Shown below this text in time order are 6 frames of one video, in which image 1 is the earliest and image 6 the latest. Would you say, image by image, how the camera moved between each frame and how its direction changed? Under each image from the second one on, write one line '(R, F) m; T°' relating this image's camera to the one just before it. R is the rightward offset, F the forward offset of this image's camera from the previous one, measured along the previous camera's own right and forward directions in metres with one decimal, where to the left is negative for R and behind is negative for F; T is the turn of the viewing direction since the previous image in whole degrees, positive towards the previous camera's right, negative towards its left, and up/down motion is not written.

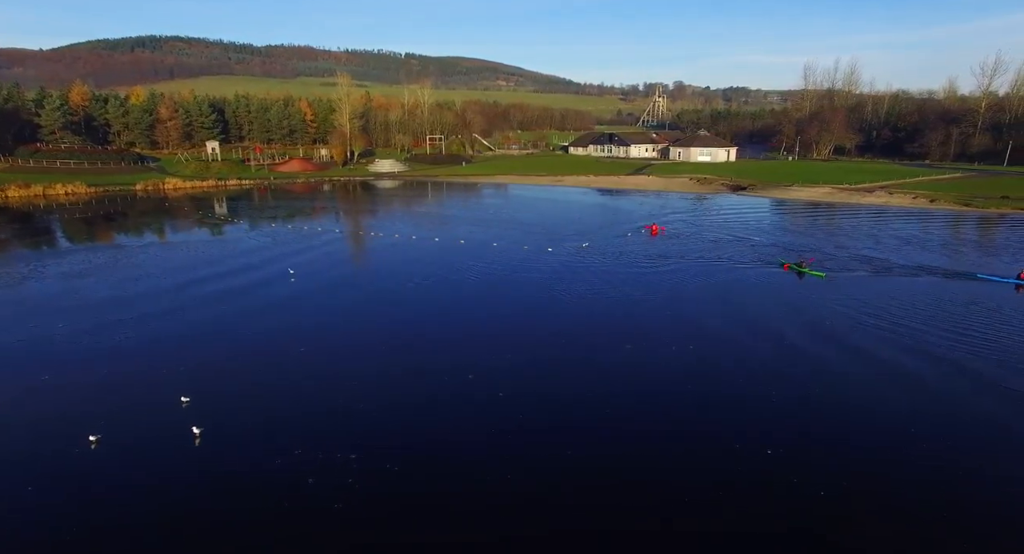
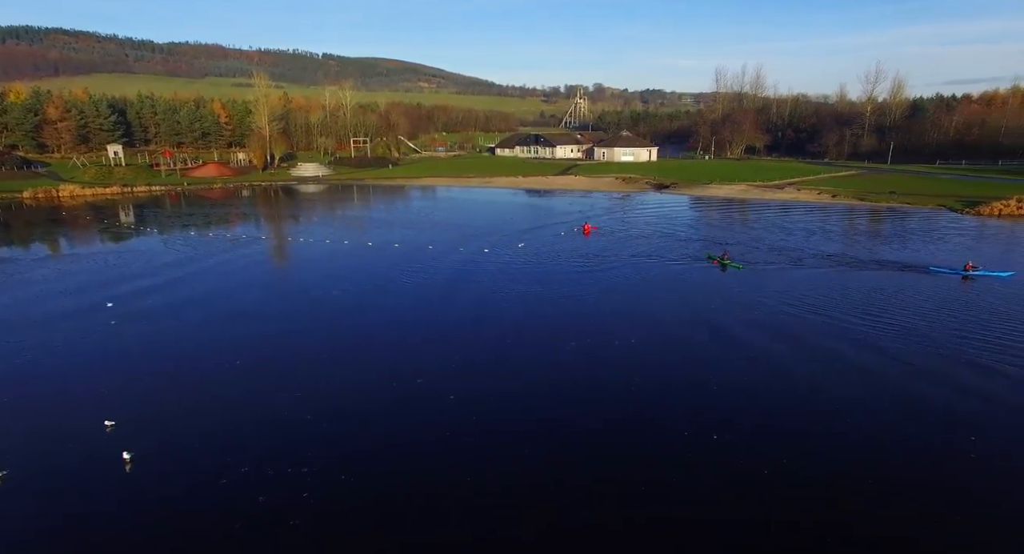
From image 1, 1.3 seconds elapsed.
(-0.2, +0.1) m; +7°
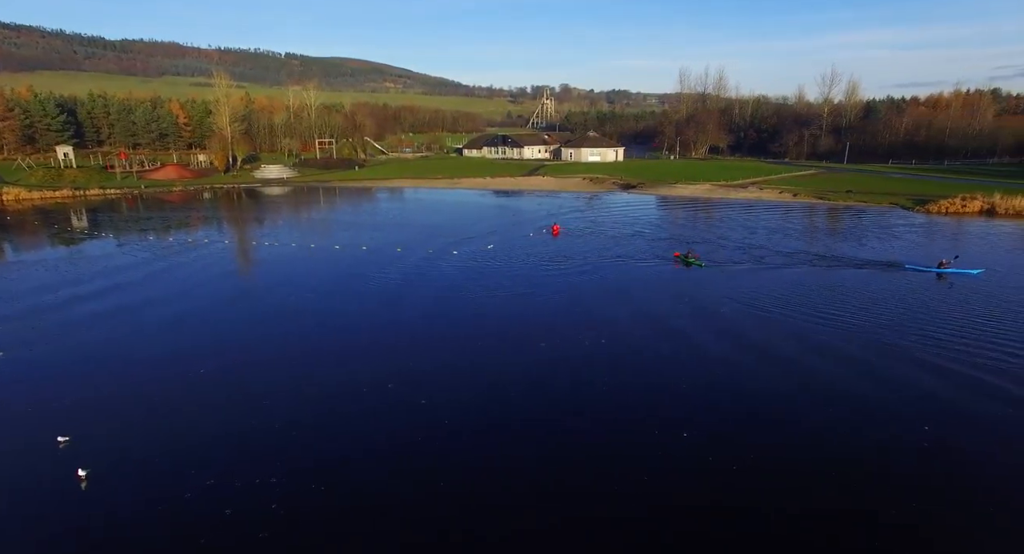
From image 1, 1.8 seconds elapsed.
(0.0, 0.0) m; +3°
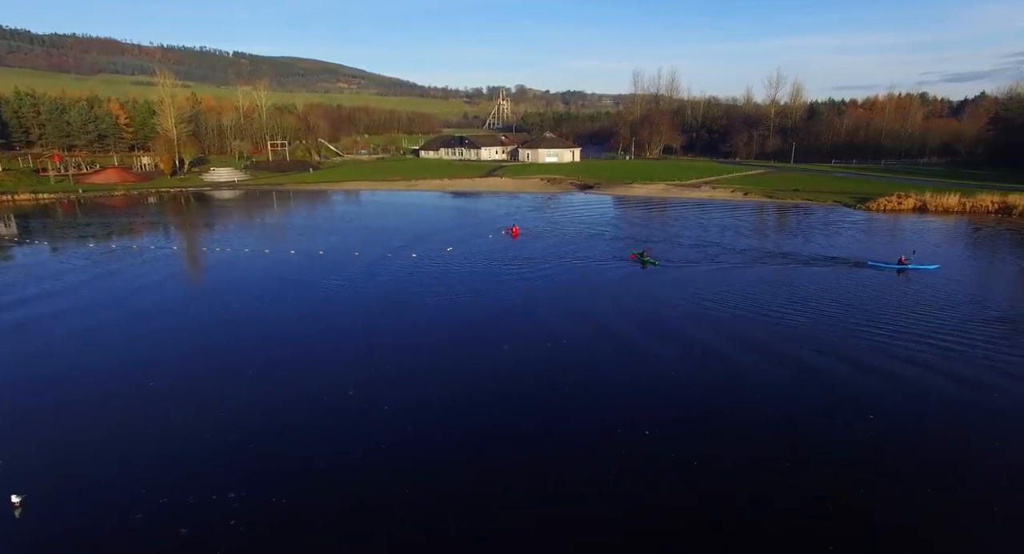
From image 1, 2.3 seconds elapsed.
(0.0, +0.1) m; +4°
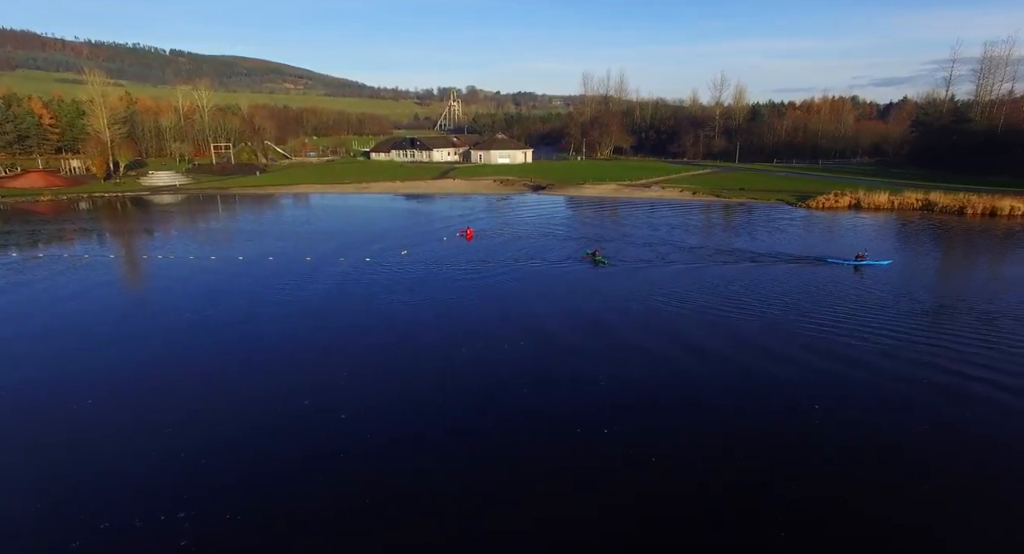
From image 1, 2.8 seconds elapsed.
(0.0, 0.0) m; +4°
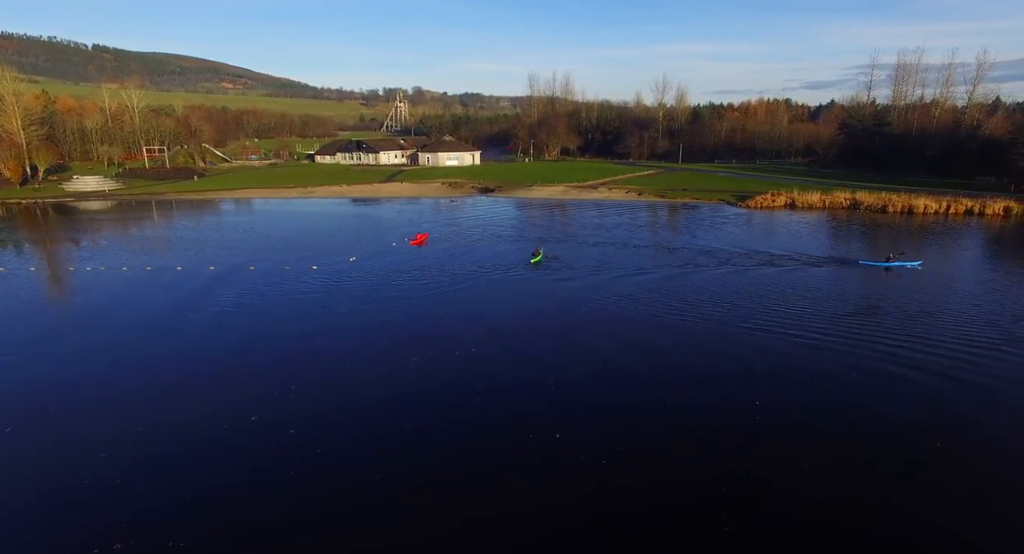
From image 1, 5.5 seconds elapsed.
(-0.1, +0.3) m; +5°
